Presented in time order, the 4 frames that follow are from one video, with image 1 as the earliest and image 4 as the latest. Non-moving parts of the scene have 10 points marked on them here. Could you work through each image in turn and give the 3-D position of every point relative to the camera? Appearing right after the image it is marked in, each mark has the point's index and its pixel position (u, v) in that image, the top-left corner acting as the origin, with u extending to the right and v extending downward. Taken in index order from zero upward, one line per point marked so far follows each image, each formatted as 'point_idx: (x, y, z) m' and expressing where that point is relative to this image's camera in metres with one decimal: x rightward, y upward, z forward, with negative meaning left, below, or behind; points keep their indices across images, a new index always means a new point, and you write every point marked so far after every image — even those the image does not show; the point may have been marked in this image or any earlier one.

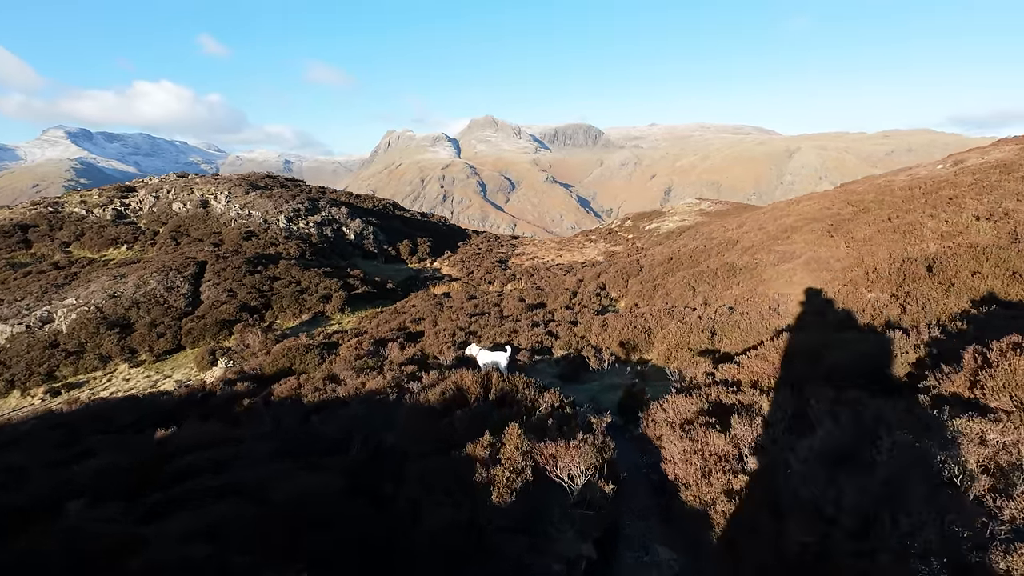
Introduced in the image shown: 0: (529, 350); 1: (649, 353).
0: (+0.5, -1.9, +13.8) m
1: (+3.6, -1.8, +12.3) m
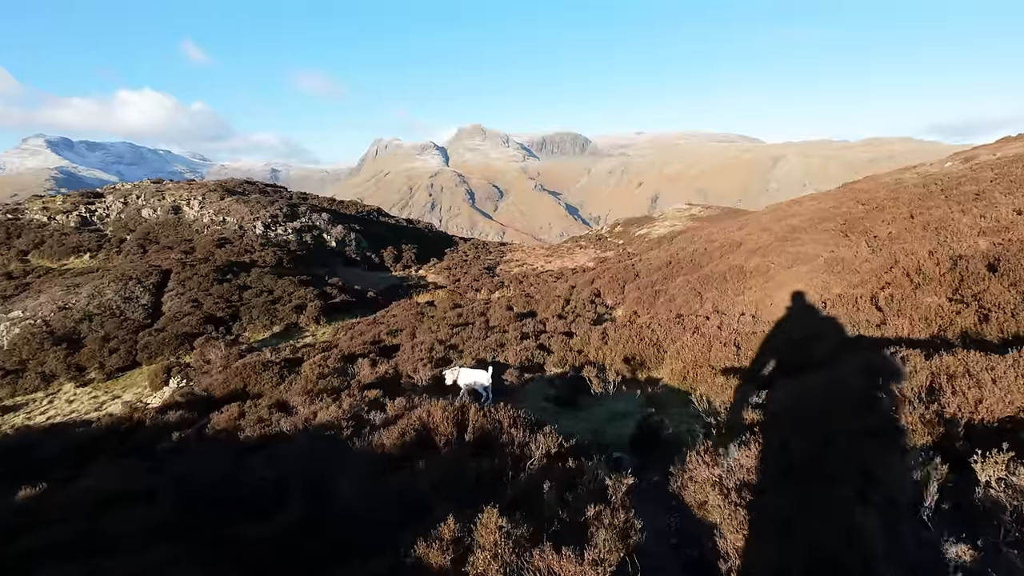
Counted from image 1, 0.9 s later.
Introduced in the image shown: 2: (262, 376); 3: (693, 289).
0: (+0.2, -2.0, +11.9) m
1: (+3.3, -1.9, +10.5) m
2: (-7.6, -2.6, +14.7) m
3: (+6.4, 0.0, +17.0) m
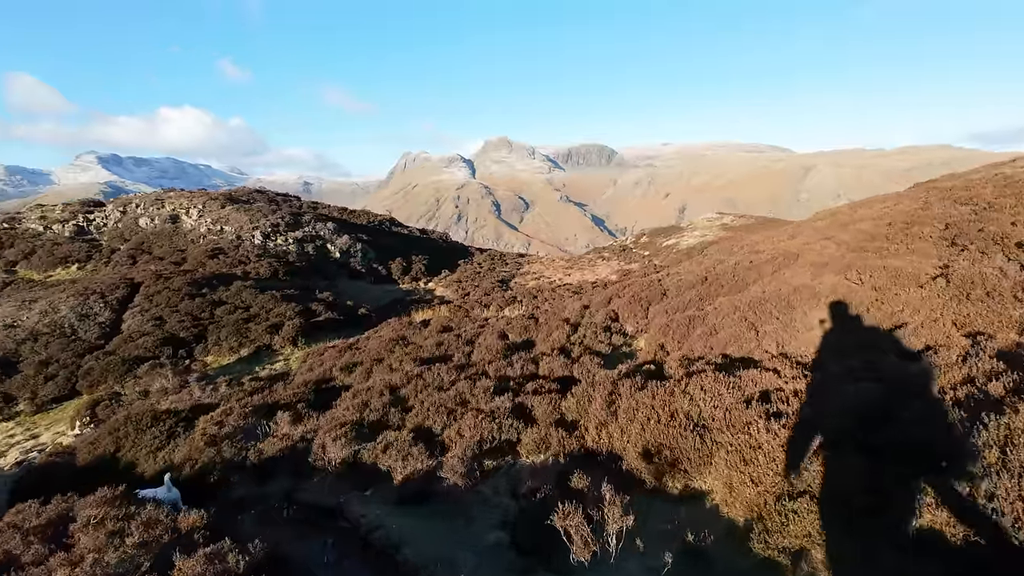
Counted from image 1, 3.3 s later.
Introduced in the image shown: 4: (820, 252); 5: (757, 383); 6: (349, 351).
0: (-0.6, -2.6, +7.6) m
1: (+2.5, -2.5, +6.0) m
2: (-8.2, -3.2, +10.8) m
3: (+6.0, -0.7, +12.4) m
4: (+10.6, +1.2, +16.5) m
5: (+4.0, -1.5, +8.0) m
6: (-6.7, -2.6, +19.5) m
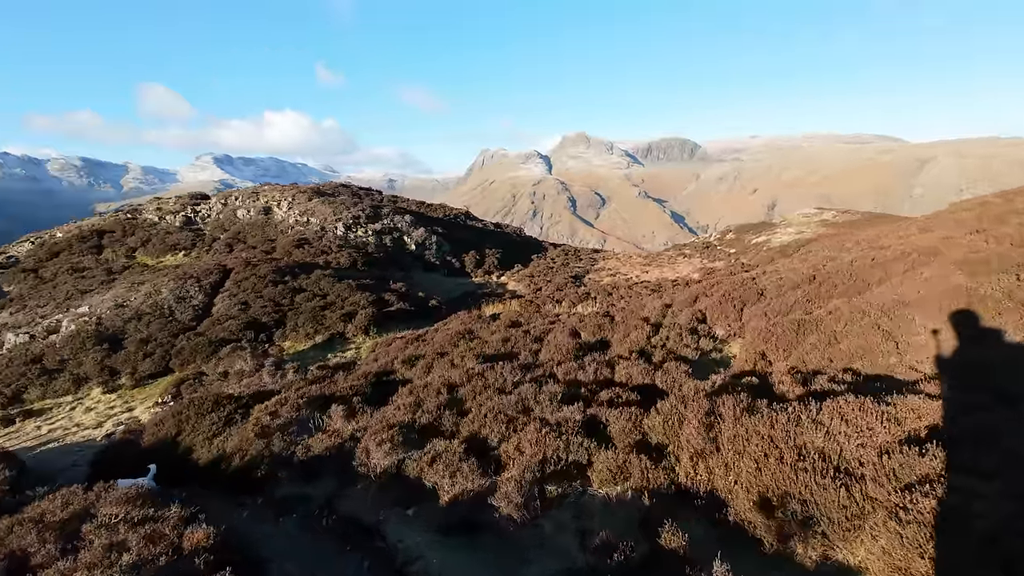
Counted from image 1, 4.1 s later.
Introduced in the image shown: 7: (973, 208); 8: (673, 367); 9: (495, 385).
0: (+0.3, -2.4, +6.3) m
1: (+3.1, -2.4, +4.2) m
2: (-6.7, -2.8, +10.6) m
3: (+7.6, -0.7, +10.0) m
4: (+12.8, +1.1, +13.4) m
5: (+5.0, -1.5, +6.0) m
6: (-3.9, -2.2, +19.0) m
7: (+18.9, +3.3, +19.6) m
8: (+3.3, -1.7, +9.8) m
9: (-0.4, -2.0, +9.9) m
